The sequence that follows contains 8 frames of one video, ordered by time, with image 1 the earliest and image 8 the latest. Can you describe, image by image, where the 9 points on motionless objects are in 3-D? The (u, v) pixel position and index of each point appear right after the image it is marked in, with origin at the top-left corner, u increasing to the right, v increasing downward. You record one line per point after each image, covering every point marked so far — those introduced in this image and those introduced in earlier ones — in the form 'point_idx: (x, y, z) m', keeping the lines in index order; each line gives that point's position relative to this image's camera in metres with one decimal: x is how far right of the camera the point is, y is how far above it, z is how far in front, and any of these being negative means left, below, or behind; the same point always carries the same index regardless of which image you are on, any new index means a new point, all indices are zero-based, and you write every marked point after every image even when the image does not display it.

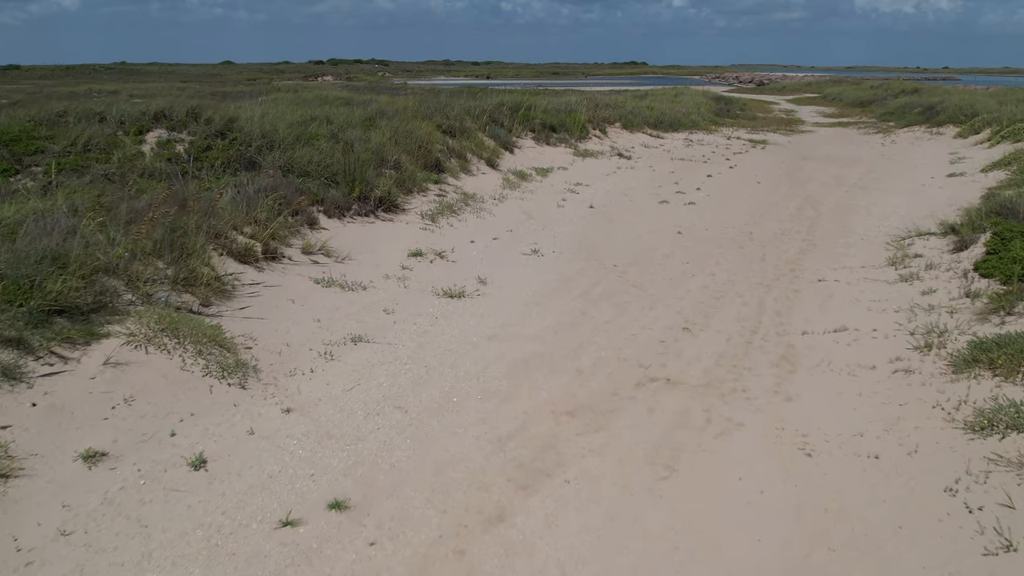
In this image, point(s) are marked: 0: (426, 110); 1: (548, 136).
0: (-1.1, +2.2, +12.3) m
1: (+0.5, +2.2, +14.5) m
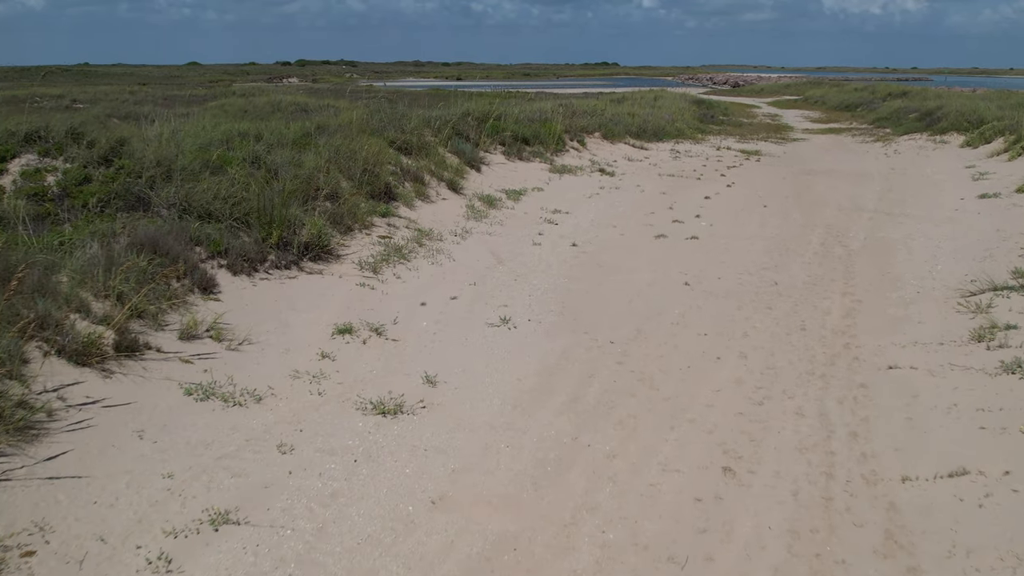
0: (-1.4, +1.8, +10.6) m
1: (+0.1, +1.8, +12.8) m
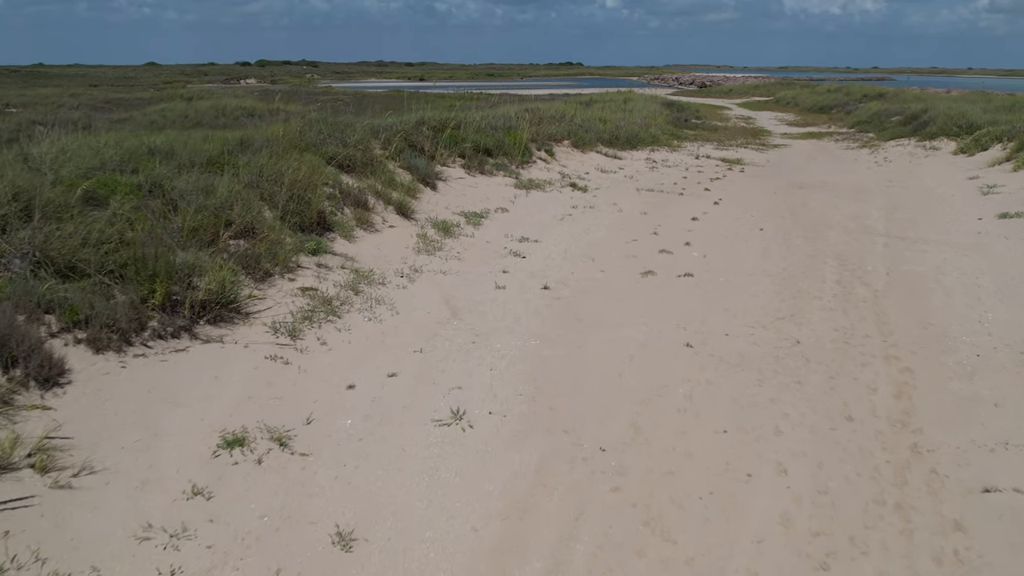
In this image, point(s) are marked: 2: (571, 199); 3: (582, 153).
0: (-1.8, +1.4, +9.2) m
1: (-0.4, +1.4, +11.4) m
2: (+0.6, +1.0, +10.6) m
3: (+1.0, +1.9, +14.2) m
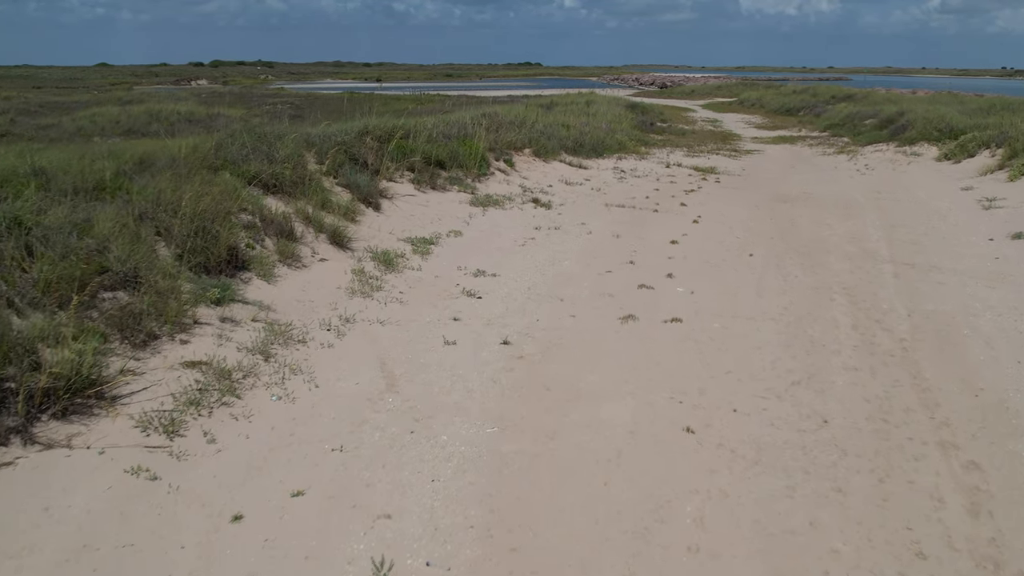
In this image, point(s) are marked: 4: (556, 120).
0: (-2.2, +1.1, +7.9) m
1: (-0.8, +1.1, +10.2) m
2: (+0.2, +0.7, +9.5) m
3: (+0.4, +1.7, +13.1) m
4: (+0.7, +2.8, +16.8) m
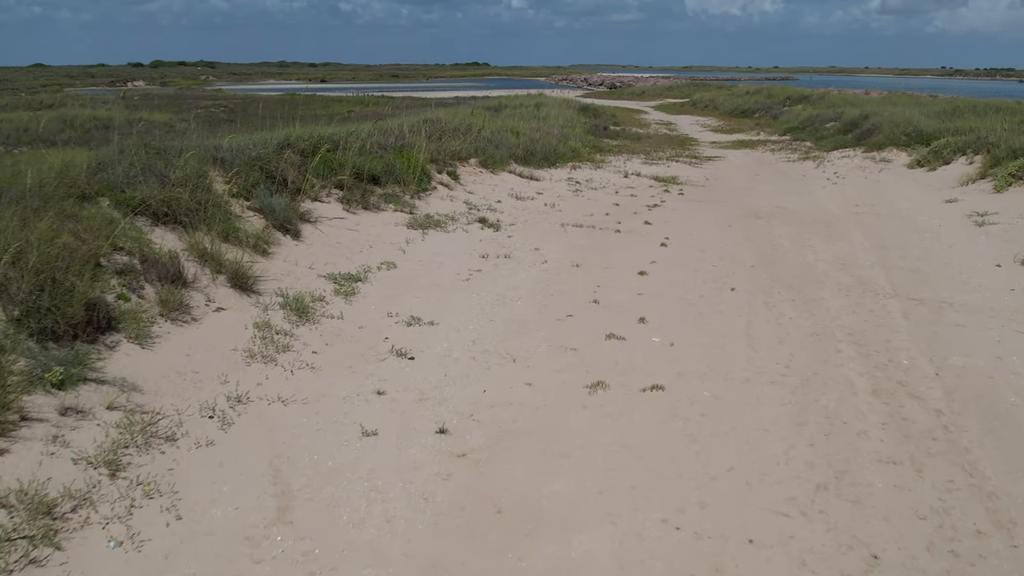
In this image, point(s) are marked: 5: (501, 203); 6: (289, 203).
0: (-2.6, +0.8, +6.6) m
1: (-1.3, +0.8, +9.0) m
2: (-0.3, +0.4, +8.3) m
3: (-0.2, +1.4, +11.9) m
4: (-0.1, +2.6, +15.6) m
5: (-0.1, +0.9, +10.3) m
6: (-1.7, +0.7, +7.7) m
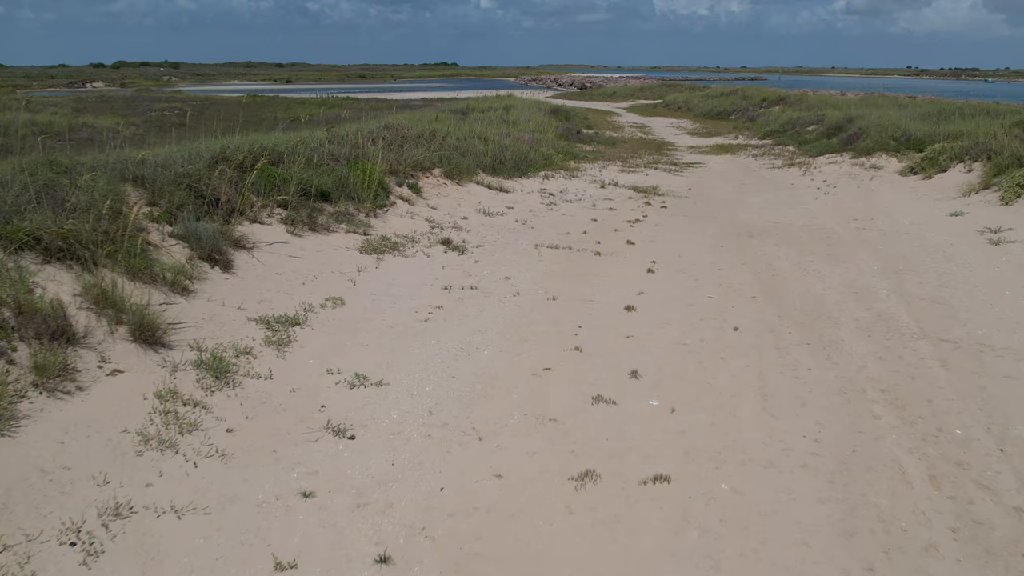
0: (-2.8, +0.5, +5.5) m
1: (-1.6, +0.6, +7.9) m
2: (-0.5, +0.1, +7.3) m
3: (-0.6, +1.1, +10.9) m
4: (-0.6, +2.3, +14.6) m
5: (-0.4, +0.6, +9.3) m
6: (-2.0, +0.4, +6.7) m
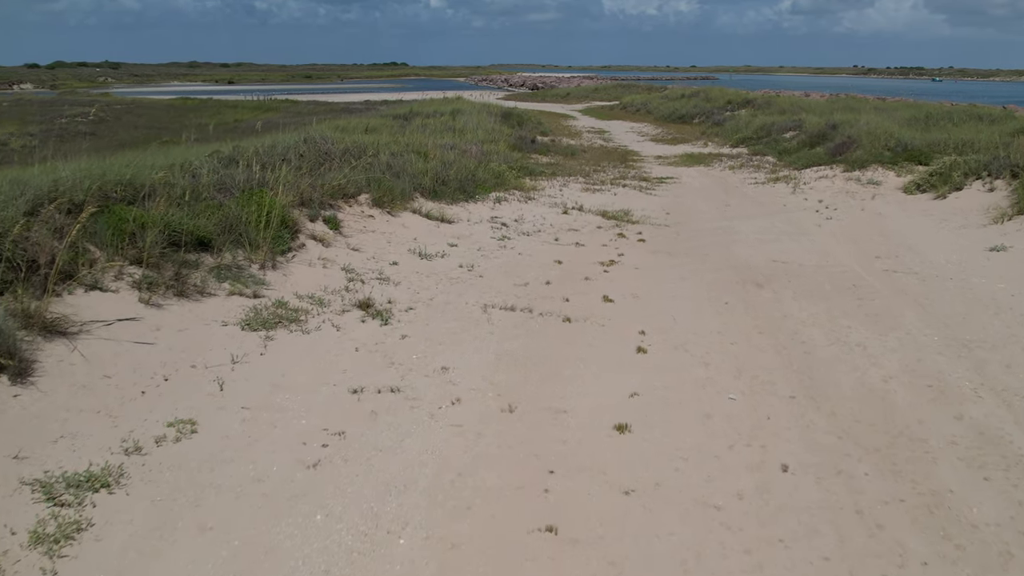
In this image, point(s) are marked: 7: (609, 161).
0: (-3.0, 0.0, +3.4) m
1: (-1.9, +0.1, +5.9) m
2: (-0.8, -0.3, +5.3) m
3: (-1.1, +0.7, +8.9) m
4: (-1.3, +1.8, +12.6) m
5: (-0.8, +0.2, +7.3) m
6: (-2.3, -0.1, +4.6) m
7: (+1.5, +2.0, +15.5) m
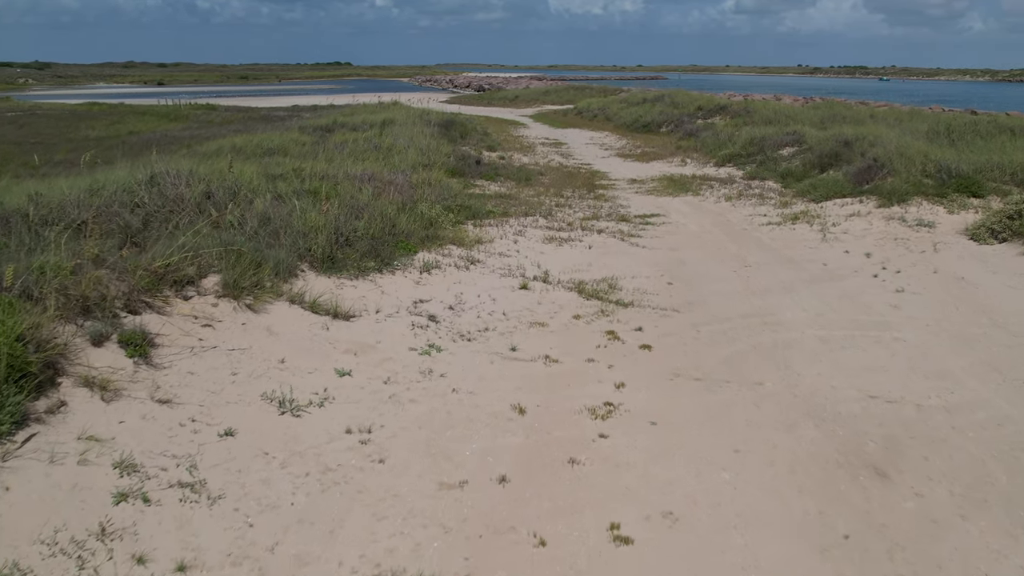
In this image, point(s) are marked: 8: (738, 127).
0: (-3.1, -0.8, +0.1) m
1: (-2.2, -0.7, +2.6) m
2: (-1.0, -1.1, +2.1) m
3: (-1.5, -0.1, +5.7) m
4: (-1.9, +1.1, +9.4) m
5: (-1.1, -0.6, +4.1) m
6: (-2.4, -0.9, +1.3) m
7: (+0.8, +1.2, +12.4) m
8: (+3.9, +2.8, +17.4) m
